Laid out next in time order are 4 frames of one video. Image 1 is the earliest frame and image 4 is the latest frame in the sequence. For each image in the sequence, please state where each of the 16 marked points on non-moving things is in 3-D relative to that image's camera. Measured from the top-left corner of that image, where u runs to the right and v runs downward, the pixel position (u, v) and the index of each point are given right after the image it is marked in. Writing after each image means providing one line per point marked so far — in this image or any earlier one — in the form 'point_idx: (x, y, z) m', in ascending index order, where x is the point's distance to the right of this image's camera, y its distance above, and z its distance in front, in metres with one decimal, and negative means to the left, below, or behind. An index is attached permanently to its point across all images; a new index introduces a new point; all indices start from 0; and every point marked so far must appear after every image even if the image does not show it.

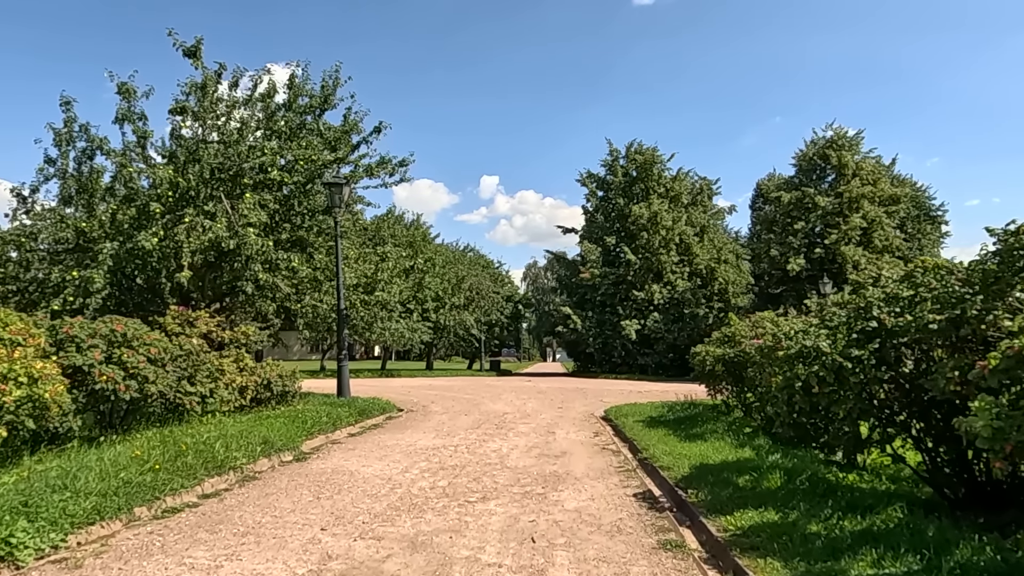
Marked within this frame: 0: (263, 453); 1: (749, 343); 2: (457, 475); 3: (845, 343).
0: (-2.9, -2.0, +8.3) m
1: (+3.5, -0.8, +10.3) m
2: (-0.6, -2.0, +7.5) m
3: (+2.7, -0.4, +5.6) m
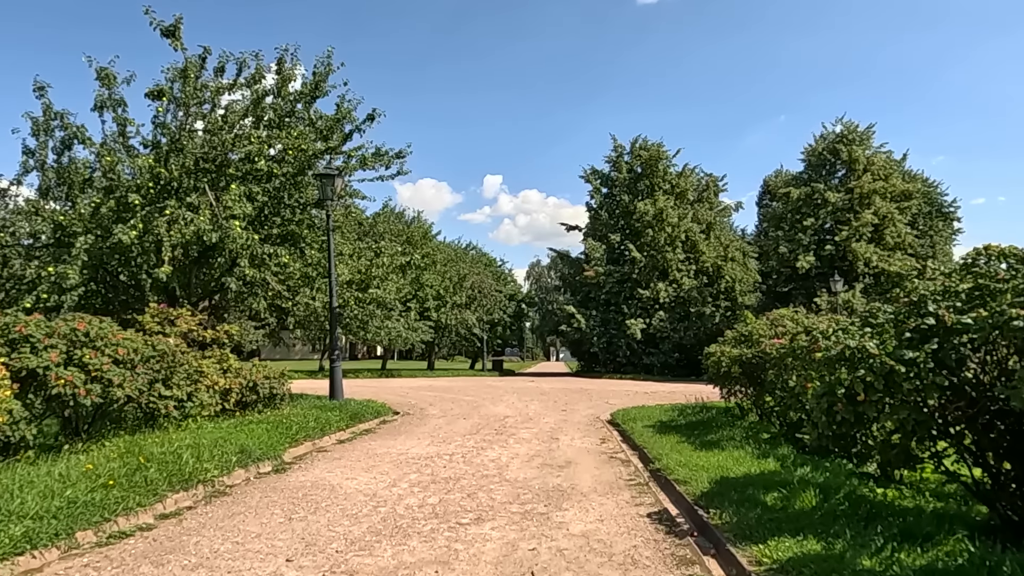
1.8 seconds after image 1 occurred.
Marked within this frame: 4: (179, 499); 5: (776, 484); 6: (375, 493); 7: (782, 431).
0: (-3.0, -1.9, +7.6) m
1: (+3.5, -0.8, +9.5) m
2: (-0.6, -1.9, +6.7) m
3: (+2.6, -0.4, +4.8) m
4: (-3.0, -1.9, +6.2) m
5: (+2.4, -1.8, +6.3) m
6: (-1.3, -1.9, +6.6) m
7: (+3.6, -1.9, +9.2) m
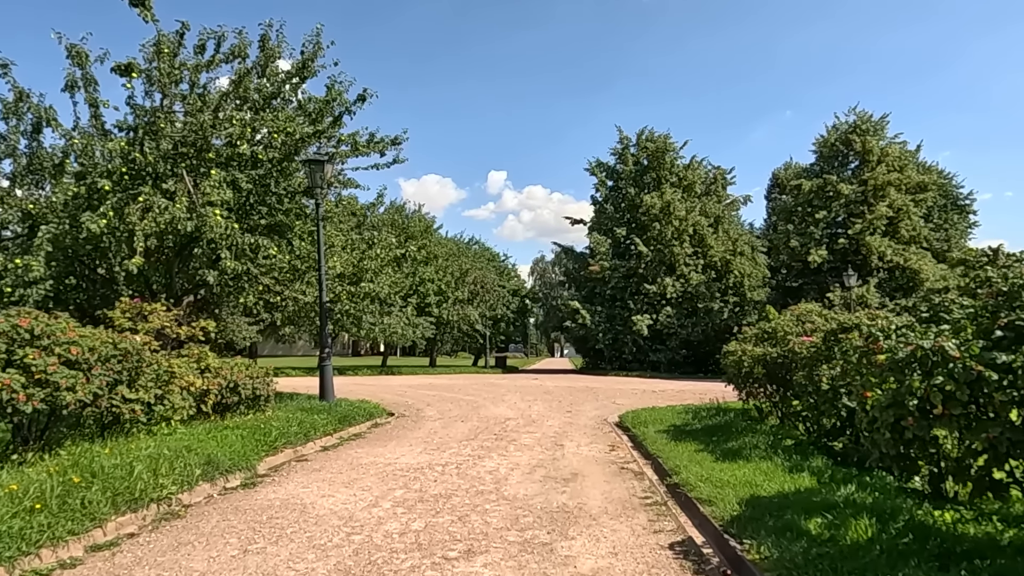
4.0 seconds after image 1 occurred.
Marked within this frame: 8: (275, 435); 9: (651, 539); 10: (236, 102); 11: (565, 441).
0: (-3.0, -1.8, +6.7) m
1: (+3.5, -0.7, +8.6) m
2: (-0.6, -1.9, +5.8) m
3: (+2.6, -0.3, +3.9) m
4: (-3.0, -1.8, +5.3) m
5: (+2.3, -1.7, +5.3) m
6: (-1.3, -1.8, +5.7) m
7: (+3.6, -1.8, +8.3) m
8: (-3.0, -1.9, +8.9) m
9: (+1.0, -1.9, +5.2) m
10: (-5.2, +3.5, +13.1) m
11: (+0.8, -2.2, +10.2) m
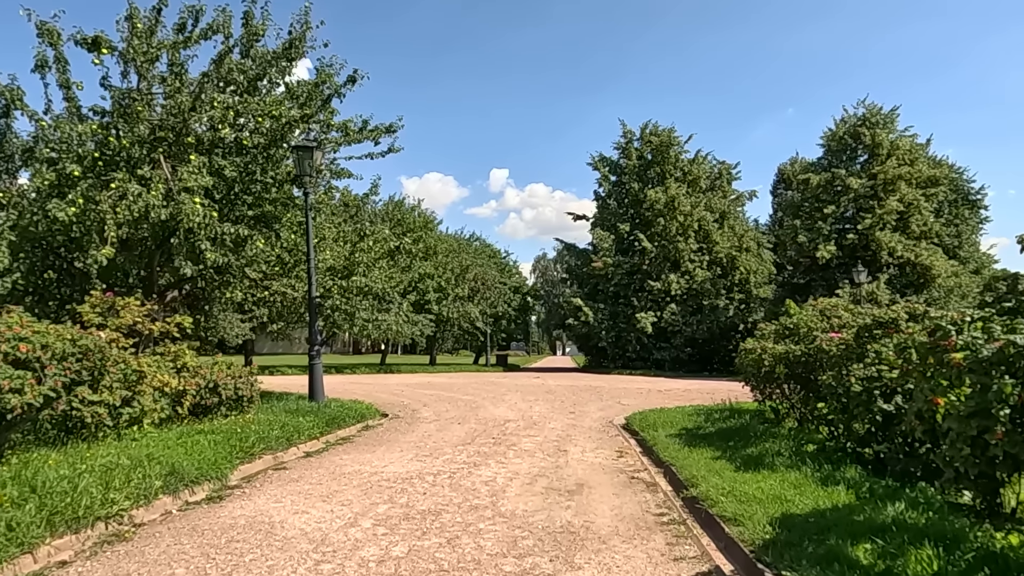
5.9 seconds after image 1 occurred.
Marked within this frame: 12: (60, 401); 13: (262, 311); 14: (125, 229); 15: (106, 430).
0: (-3.0, -1.7, +5.9) m
1: (+3.5, -0.6, +7.8) m
2: (-0.6, -1.8, +5.1) m
3: (+2.6, -0.2, +3.1) m
4: (-3.0, -1.7, +4.6) m
5: (+2.3, -1.6, +4.6) m
6: (-1.3, -1.8, +4.9) m
7: (+3.5, -1.7, +7.5) m
8: (-3.0, -1.8, +8.2) m
9: (+1.0, -1.8, +4.4) m
10: (-5.2, +3.6, +12.3) m
11: (+0.8, -2.1, +9.4) m
12: (-4.6, -1.1, +7.1) m
13: (-5.3, -0.5, +15.1) m
14: (-5.9, +0.9, +10.6) m
15: (-4.6, -1.6, +7.9) m
